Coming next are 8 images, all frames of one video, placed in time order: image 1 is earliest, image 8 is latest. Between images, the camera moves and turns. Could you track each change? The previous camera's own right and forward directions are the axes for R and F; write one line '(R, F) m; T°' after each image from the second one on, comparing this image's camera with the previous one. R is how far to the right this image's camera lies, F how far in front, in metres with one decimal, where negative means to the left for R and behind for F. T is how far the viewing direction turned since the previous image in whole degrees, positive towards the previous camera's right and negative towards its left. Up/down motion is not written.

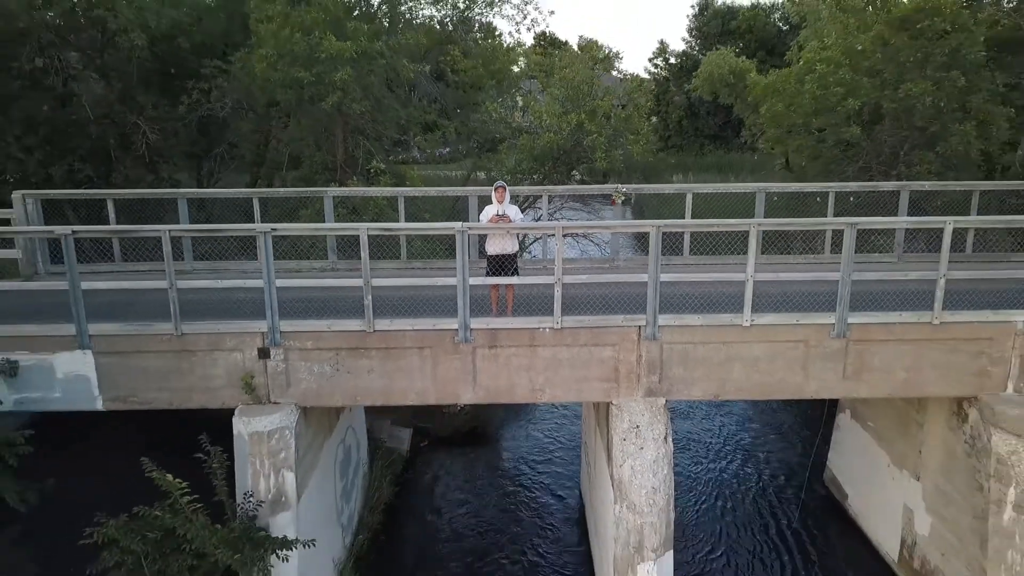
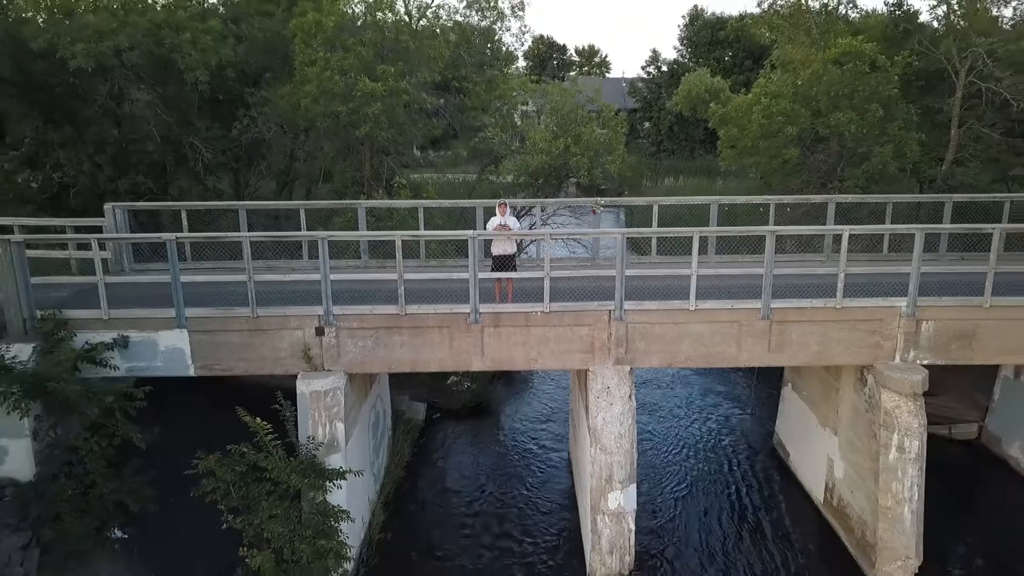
(0.0, -2.3) m; 0°
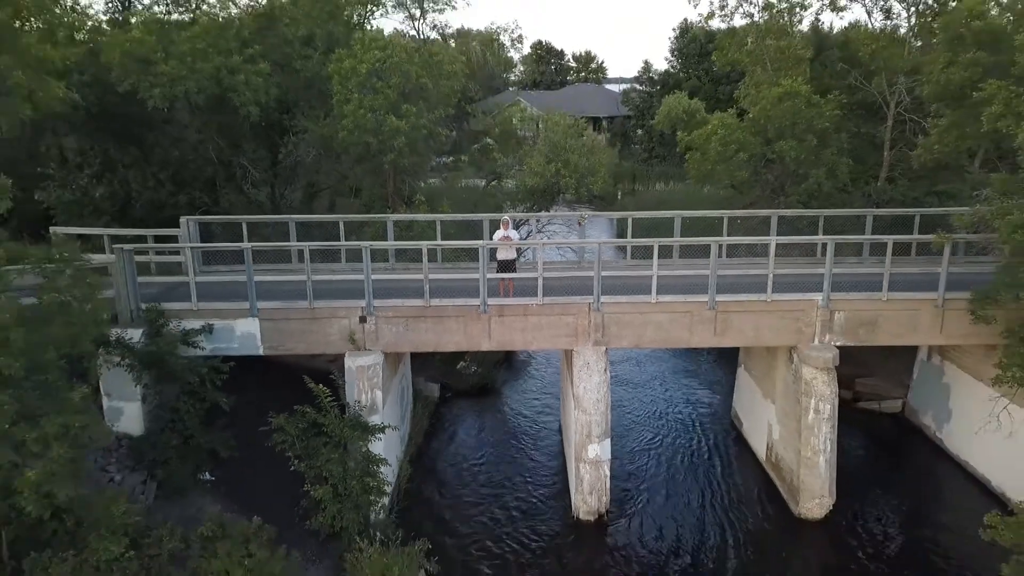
(0.0, -2.8) m; 0°
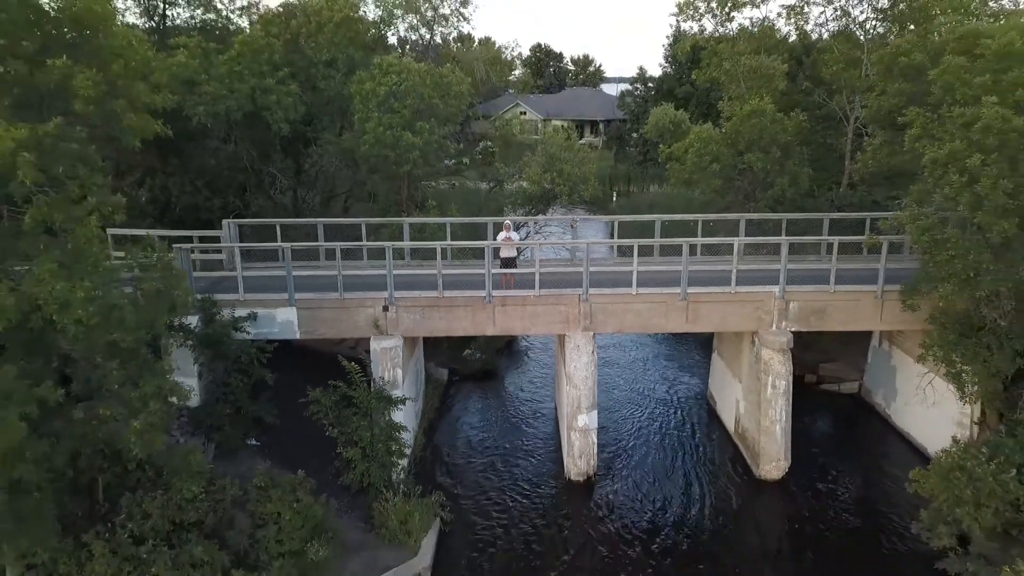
(0.0, -2.2) m; 0°
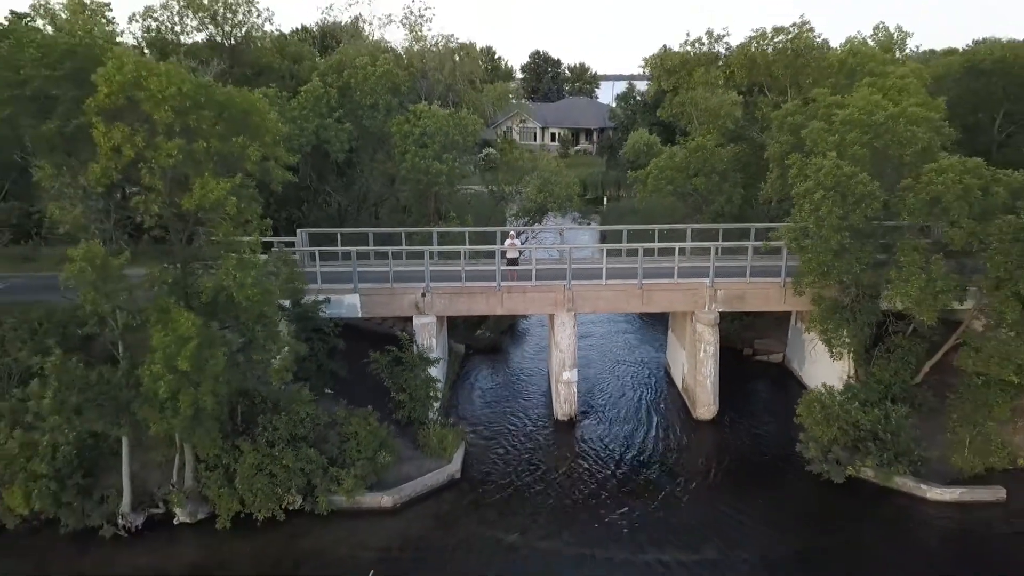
(-0.1, -5.6) m; 0°
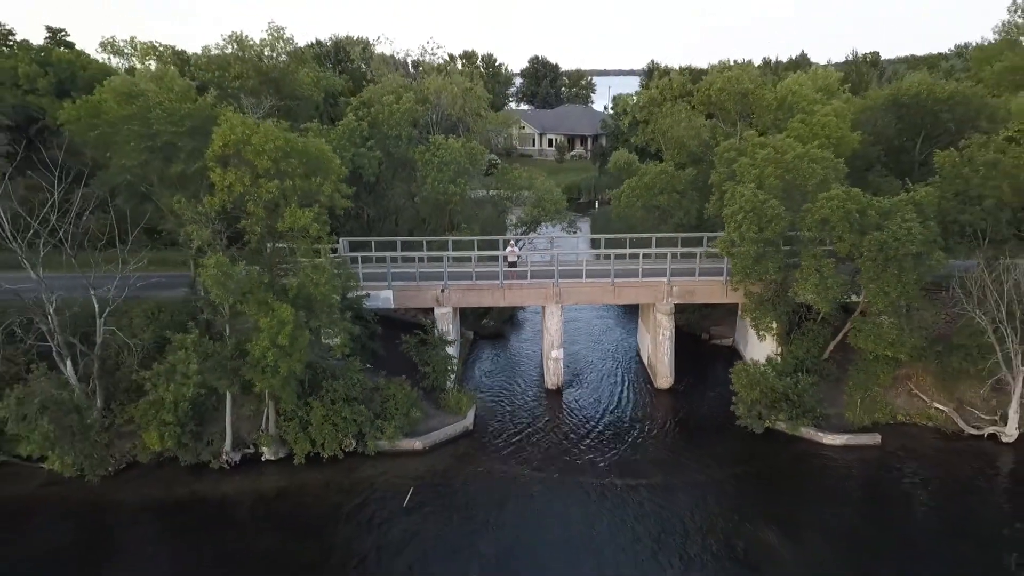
(0.0, -5.6) m; 0°
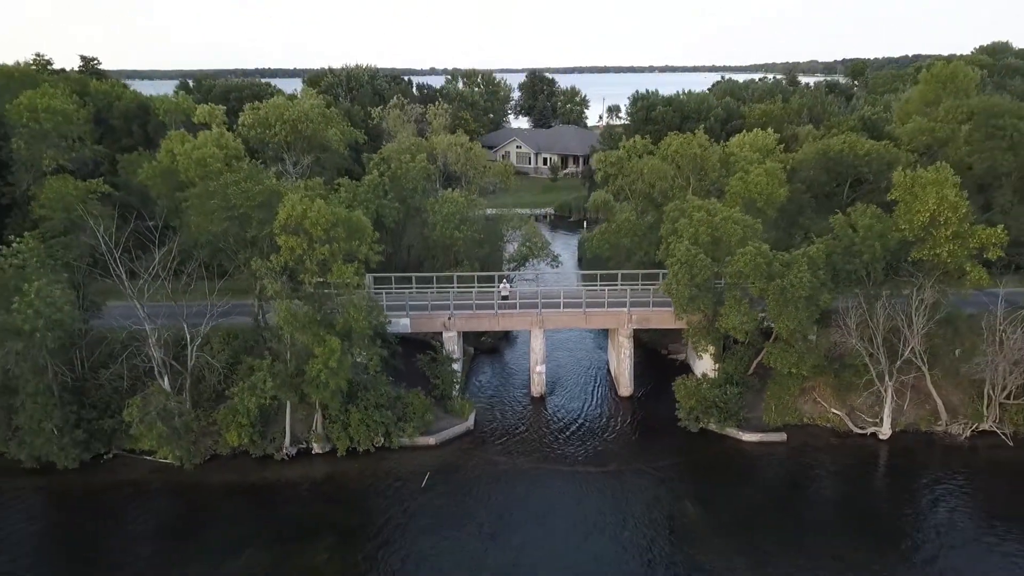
(+0.3, -6.7) m; 0°
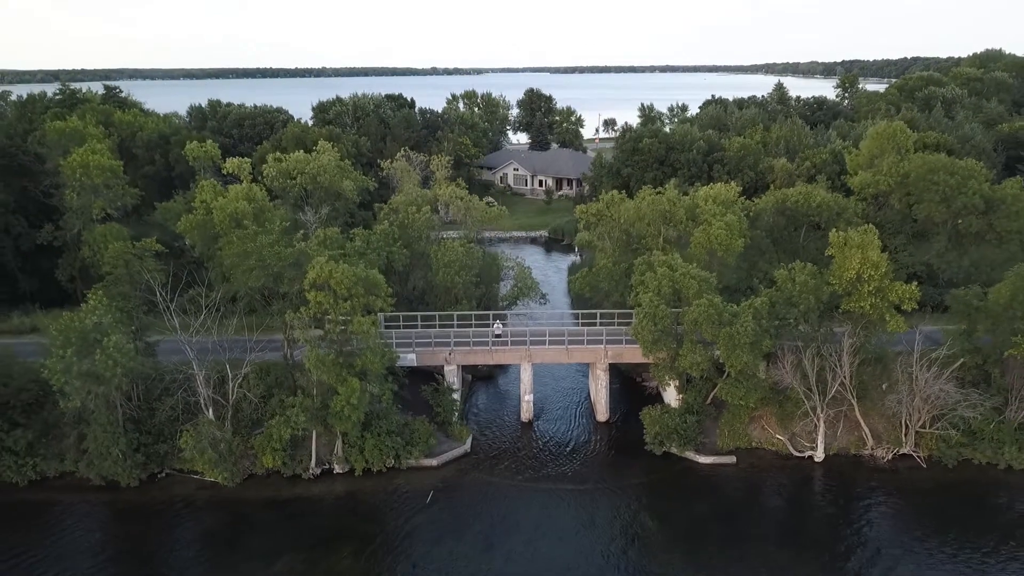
(+0.3, -5.2) m; 0°
